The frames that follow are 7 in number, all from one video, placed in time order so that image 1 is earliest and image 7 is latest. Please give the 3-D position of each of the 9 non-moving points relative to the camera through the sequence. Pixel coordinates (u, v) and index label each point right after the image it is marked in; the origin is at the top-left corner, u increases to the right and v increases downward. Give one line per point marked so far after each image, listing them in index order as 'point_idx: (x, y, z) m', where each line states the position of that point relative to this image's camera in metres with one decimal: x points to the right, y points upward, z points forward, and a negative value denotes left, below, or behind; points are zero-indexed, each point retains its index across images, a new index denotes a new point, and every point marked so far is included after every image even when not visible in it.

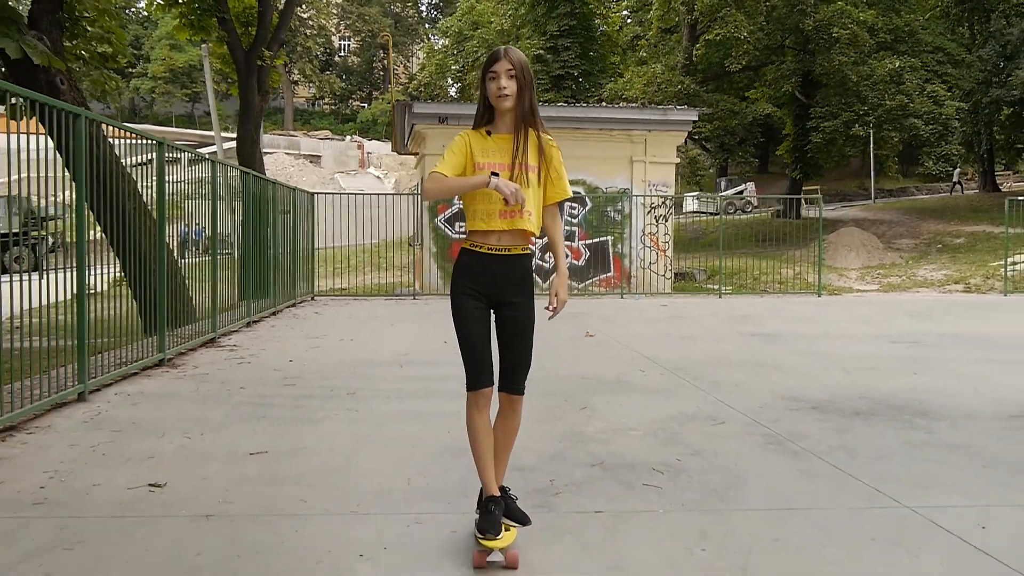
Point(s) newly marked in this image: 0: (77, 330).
0: (-2.6, -0.2, +6.3) m
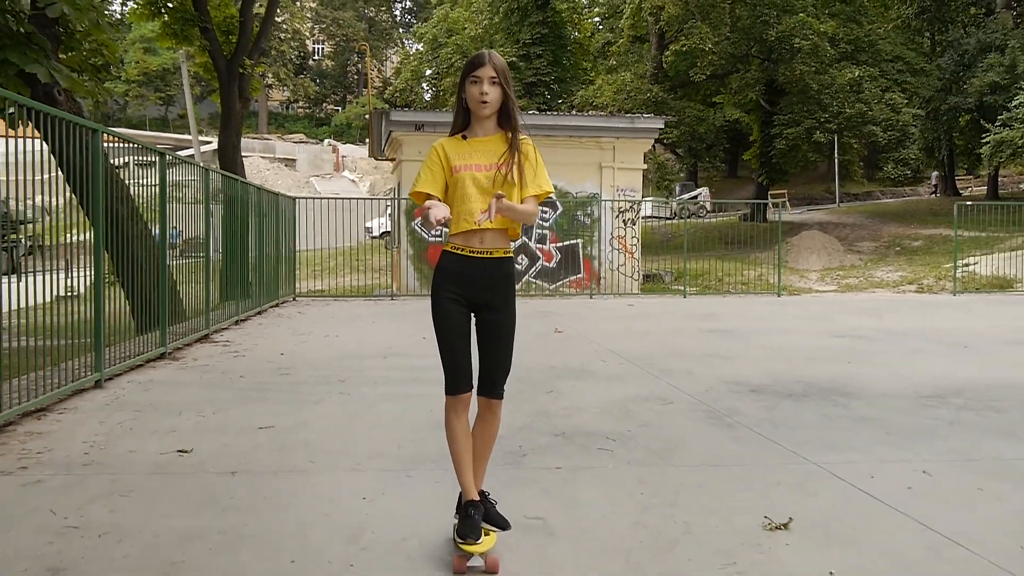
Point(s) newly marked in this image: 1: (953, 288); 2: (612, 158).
0: (-2.8, -0.2, +6.9) m
1: (+8.2, 0.0, +19.1) m
2: (+1.8, +2.3, +18.5) m
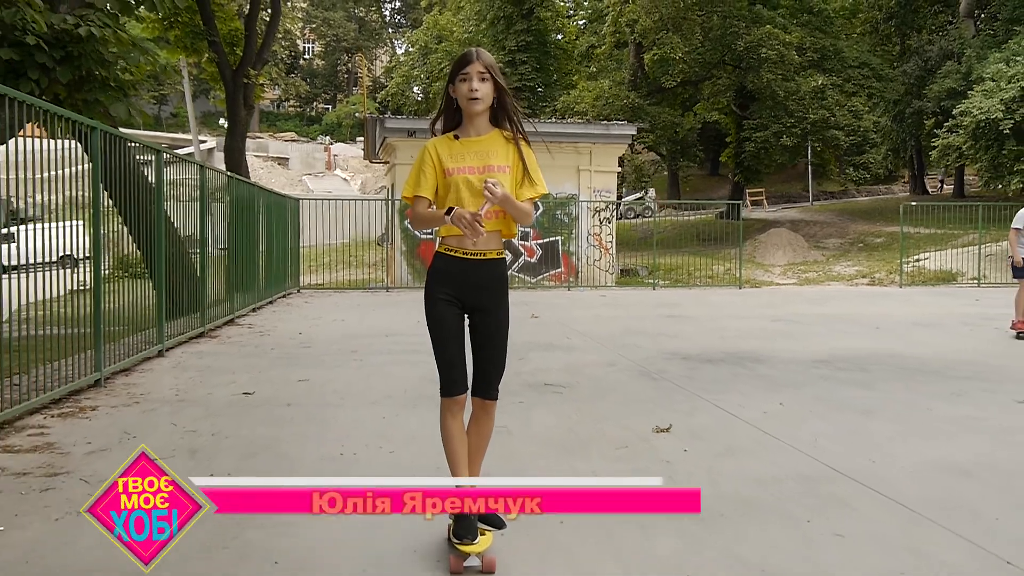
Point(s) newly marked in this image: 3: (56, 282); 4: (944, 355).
0: (-2.9, -0.1, +8.5) m
1: (+7.9, +0.1, +20.8) m
2: (+1.5, +2.5, +20.1) m
3: (-2.7, +0.1, +6.2) m
4: (+3.4, -0.5, +8.1) m
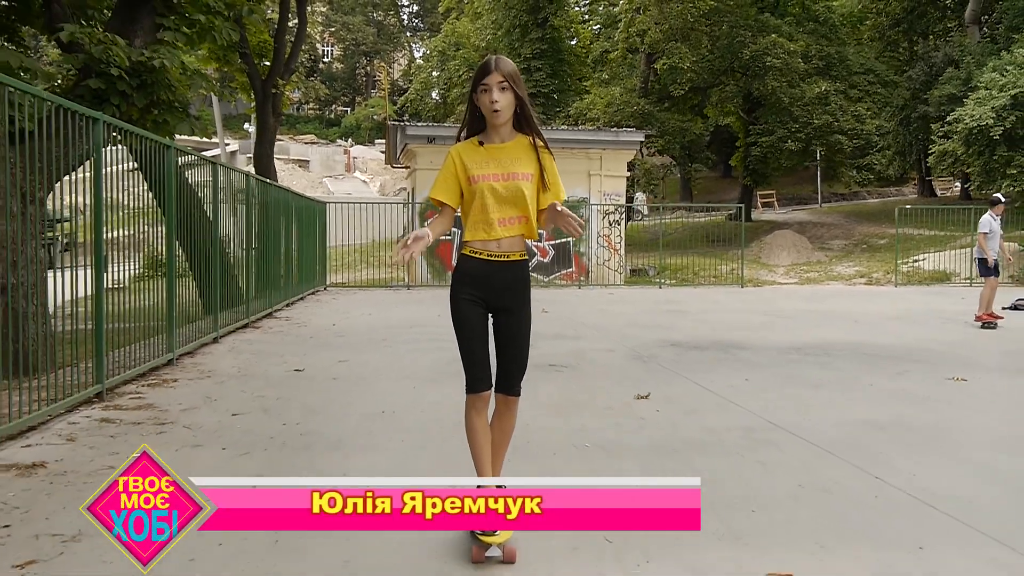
0: (-2.8, -0.1, +9.6) m
1: (+8.2, +0.2, +21.7) m
2: (+1.8, +2.5, +21.2) m
3: (-2.7, +0.1, +7.4) m
4: (+3.5, -0.5, +9.2) m
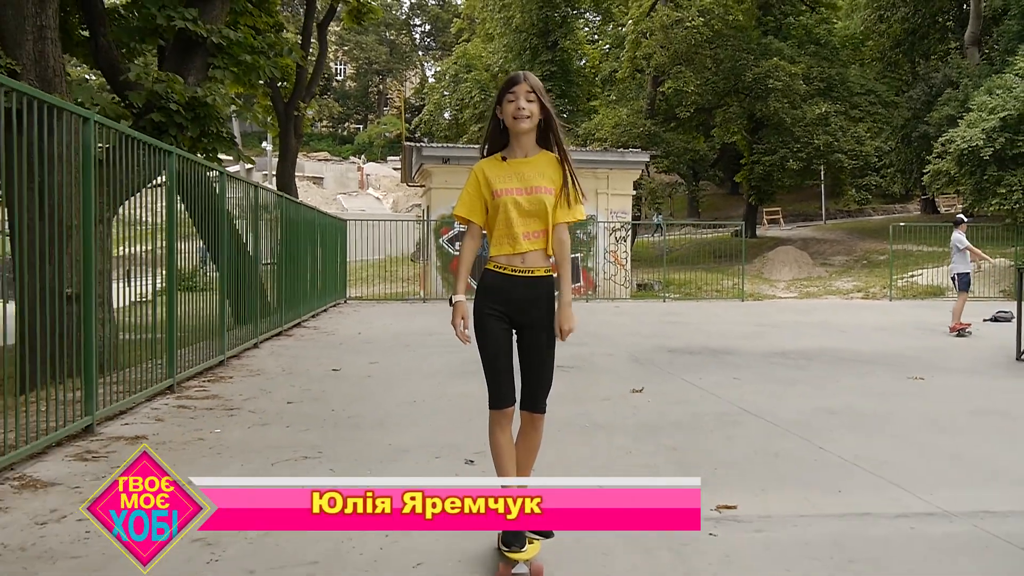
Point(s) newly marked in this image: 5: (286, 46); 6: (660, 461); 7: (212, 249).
0: (-2.7, -0.2, +10.6) m
1: (+8.4, -0.2, +22.6) m
2: (+2.0, +2.2, +22.1) m
3: (-2.6, 0.0, +8.3) m
4: (+3.6, -0.6, +10.0) m
5: (-2.5, +2.7, +11.4) m
6: (+0.7, -0.8, +4.4) m
7: (-2.5, +0.3, +8.7) m
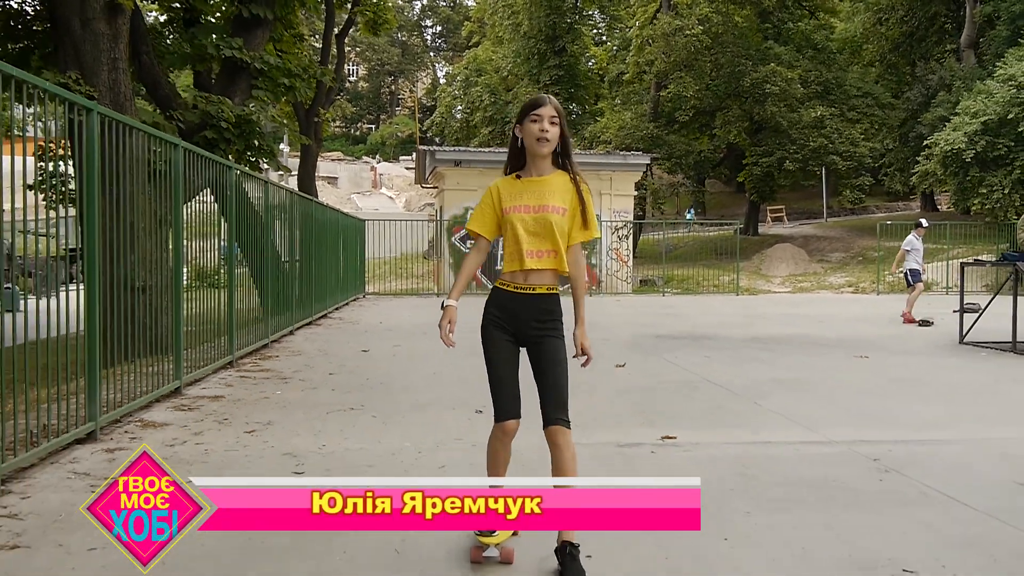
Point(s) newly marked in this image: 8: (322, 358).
0: (-2.6, -0.1, +11.9) m
1: (+8.6, 0.0, +23.8) m
2: (+2.2, +2.3, +23.4) m
3: (-2.5, +0.1, +9.7) m
4: (+3.7, -0.5, +11.3) m
5: (-2.4, +2.8, +12.7) m
6: (+0.7, -0.7, +5.7) m
7: (-2.5, +0.4, +10.1) m
8: (-1.6, -0.6, +8.9) m
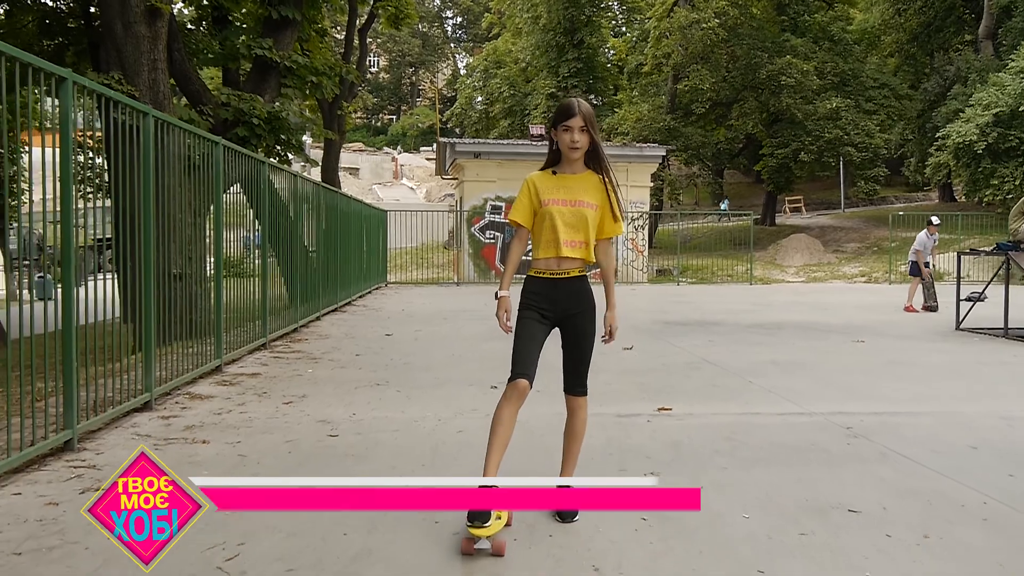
0: (-2.4, 0.0, +12.5) m
1: (+9.0, +0.2, +24.2) m
2: (+2.6, +2.5, +23.9) m
3: (-2.4, +0.2, +10.3) m
4: (+3.9, -0.4, +11.8) m
5: (-2.2, +2.9, +13.3) m
6: (+0.7, -0.6, +6.2) m
7: (-2.3, +0.5, +10.7) m
8: (-1.5, -0.5, +9.5) m
